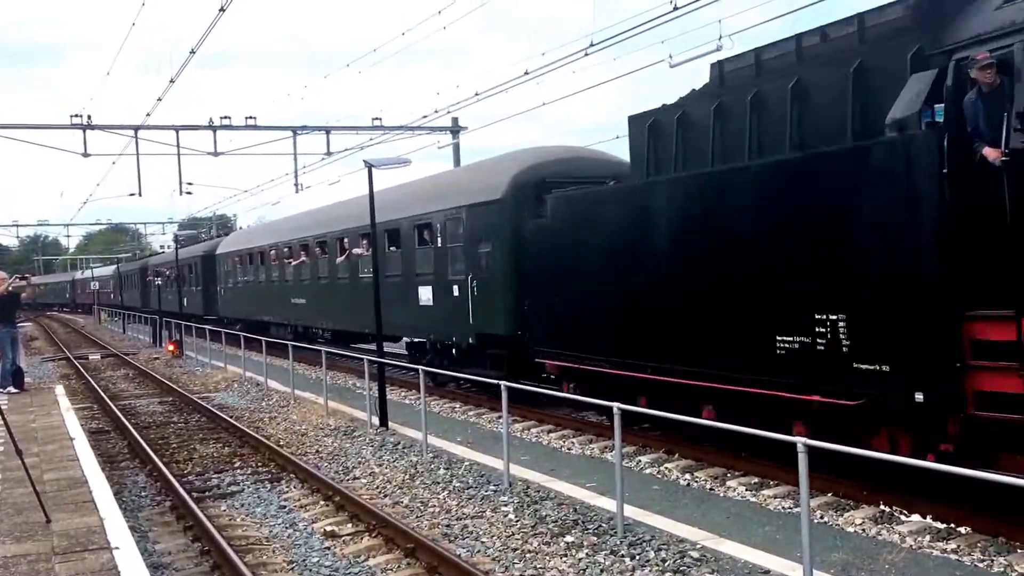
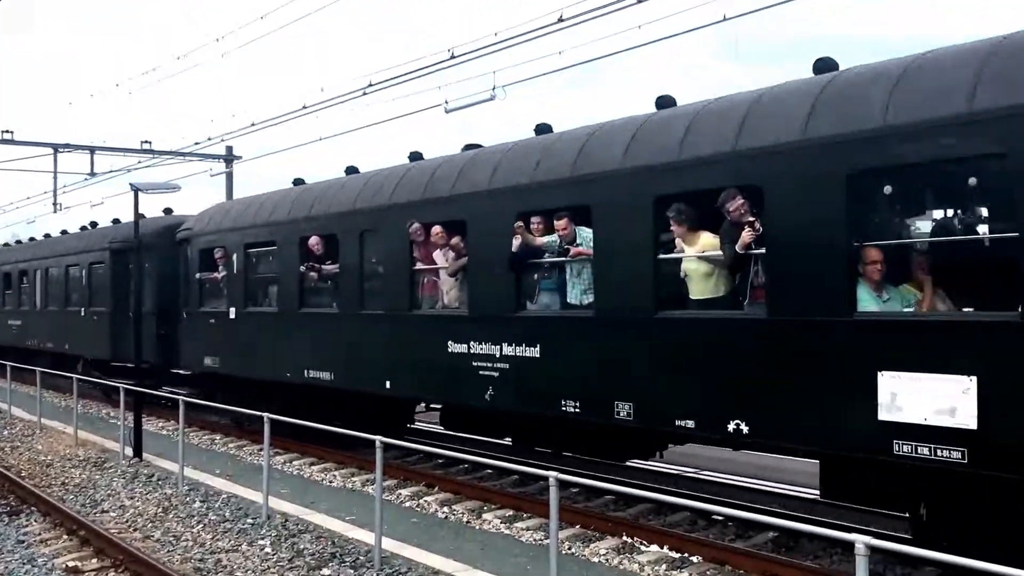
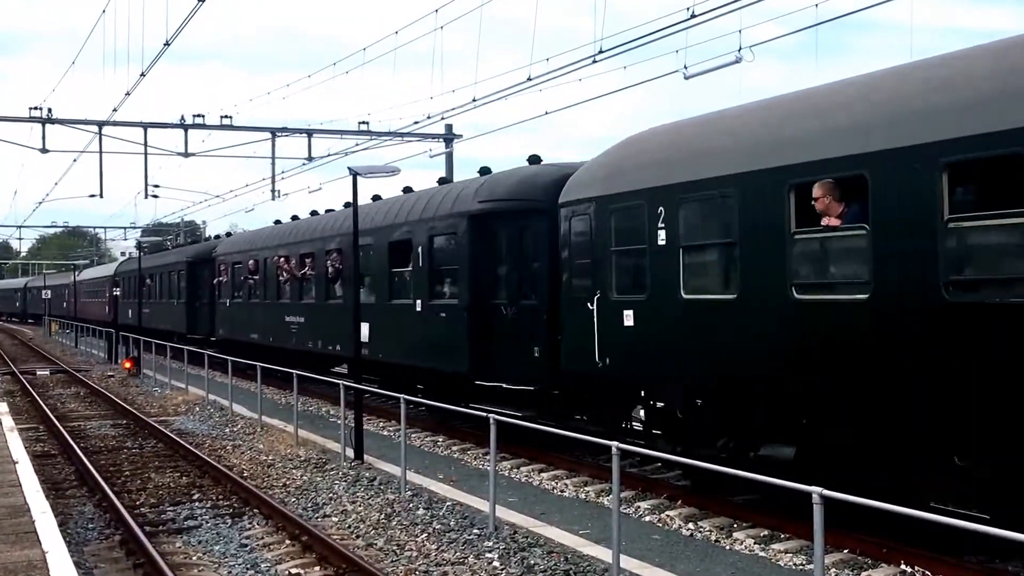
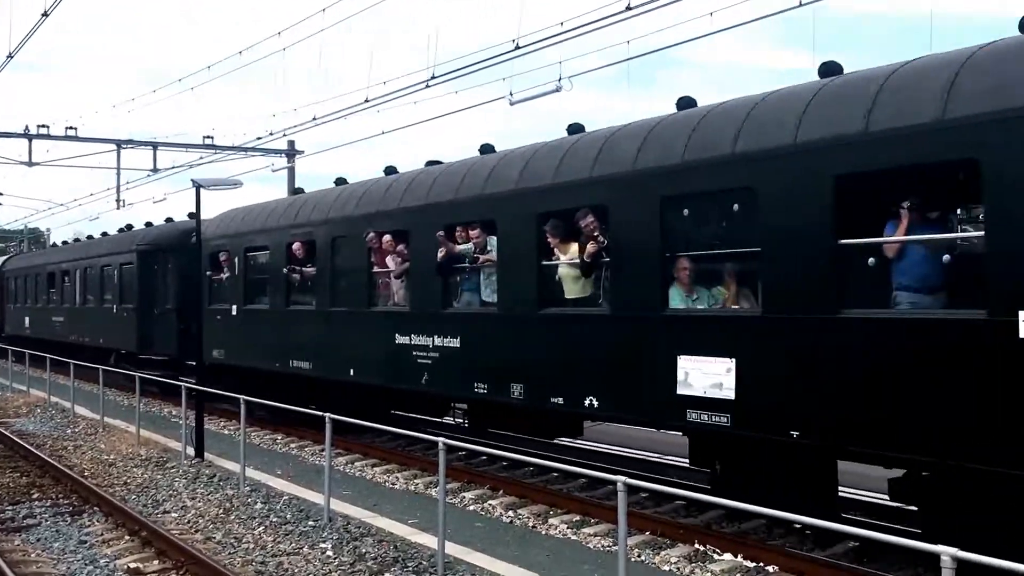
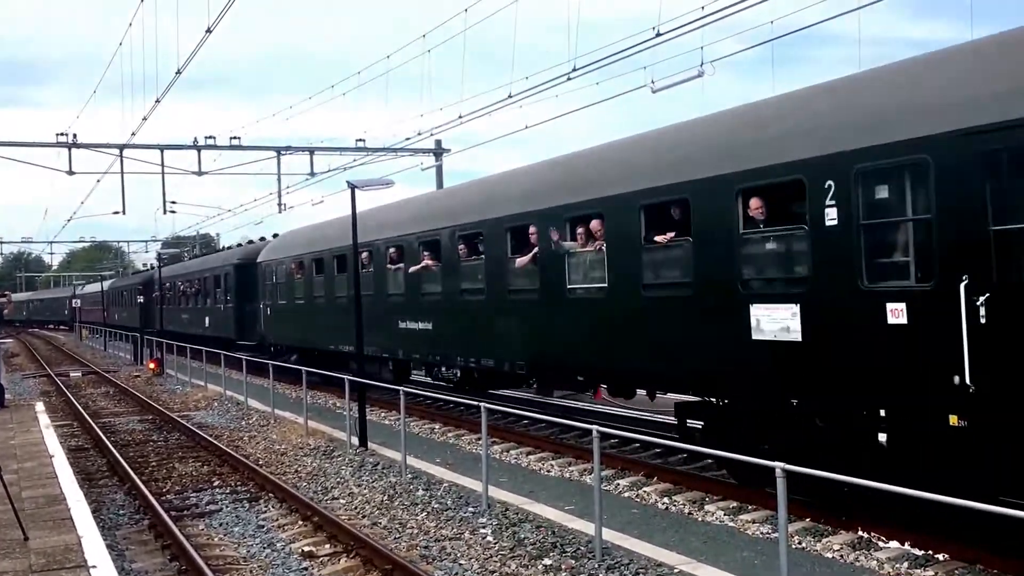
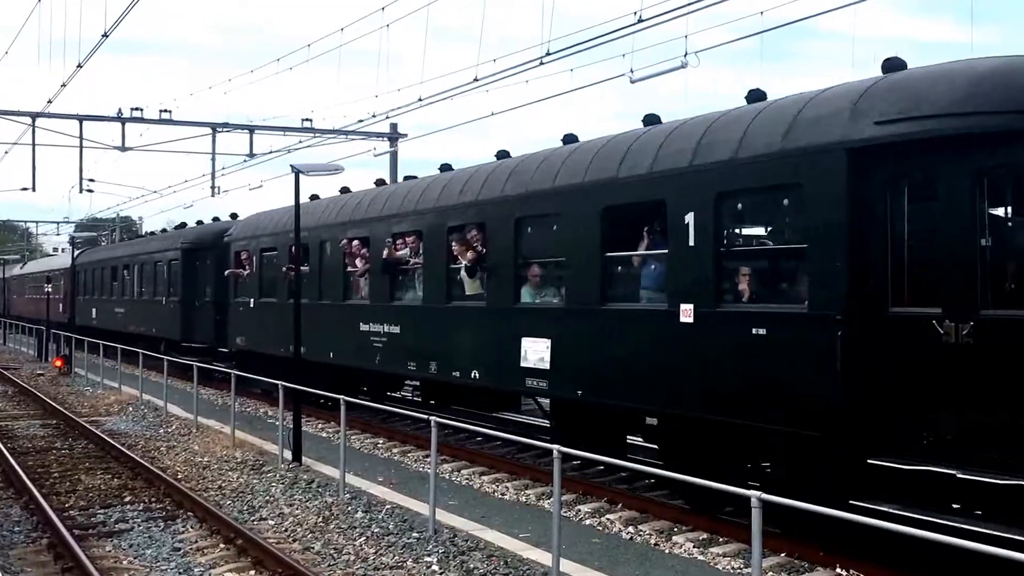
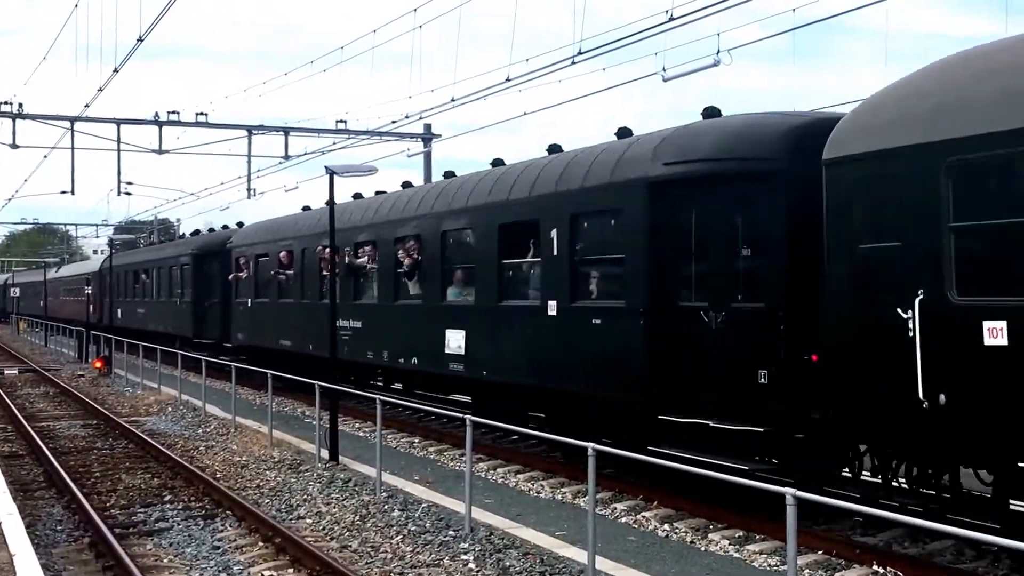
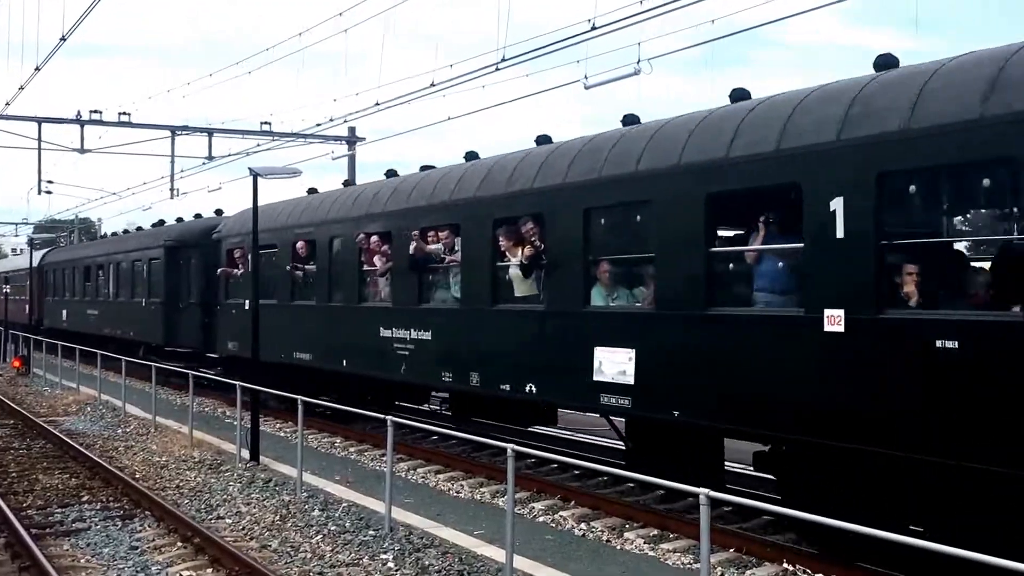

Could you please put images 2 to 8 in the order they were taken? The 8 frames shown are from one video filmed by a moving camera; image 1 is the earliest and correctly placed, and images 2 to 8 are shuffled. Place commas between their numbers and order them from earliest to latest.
5, 3, 7, 6, 8, 4, 2
